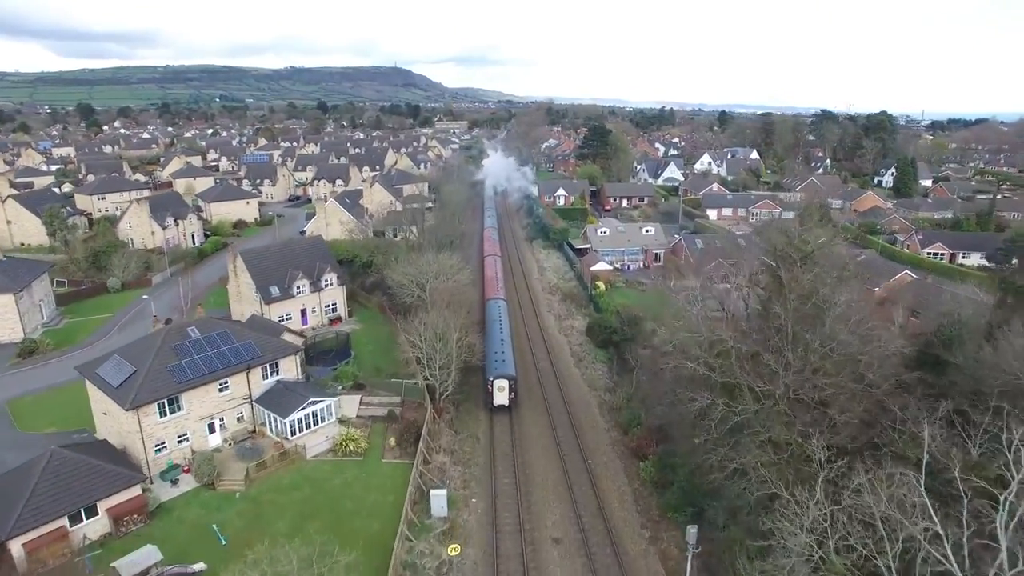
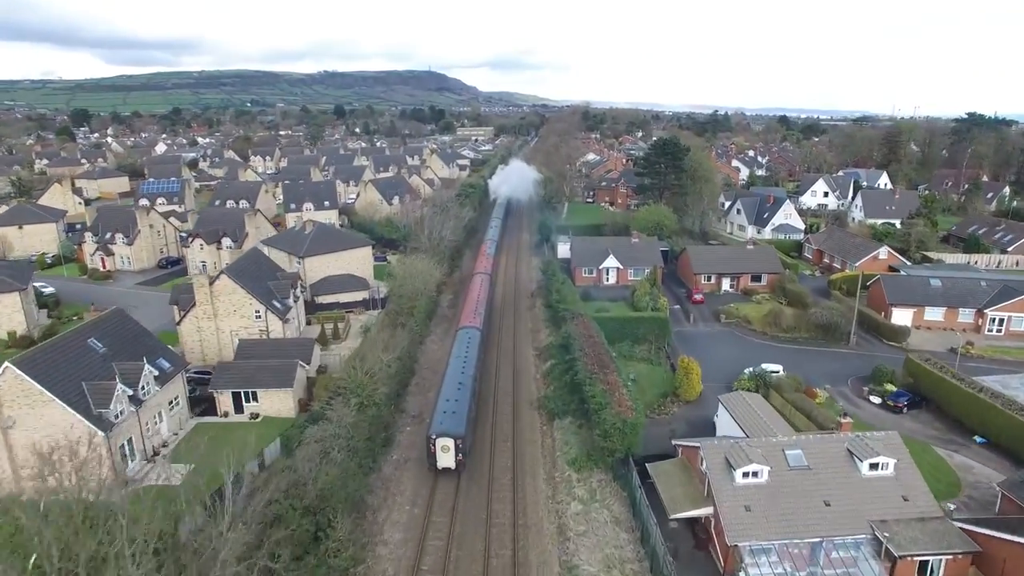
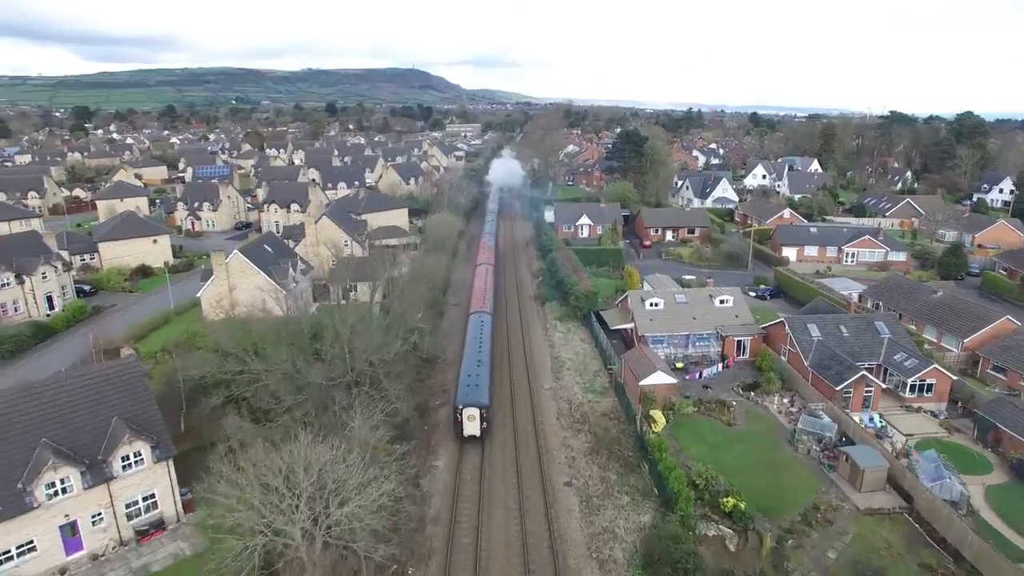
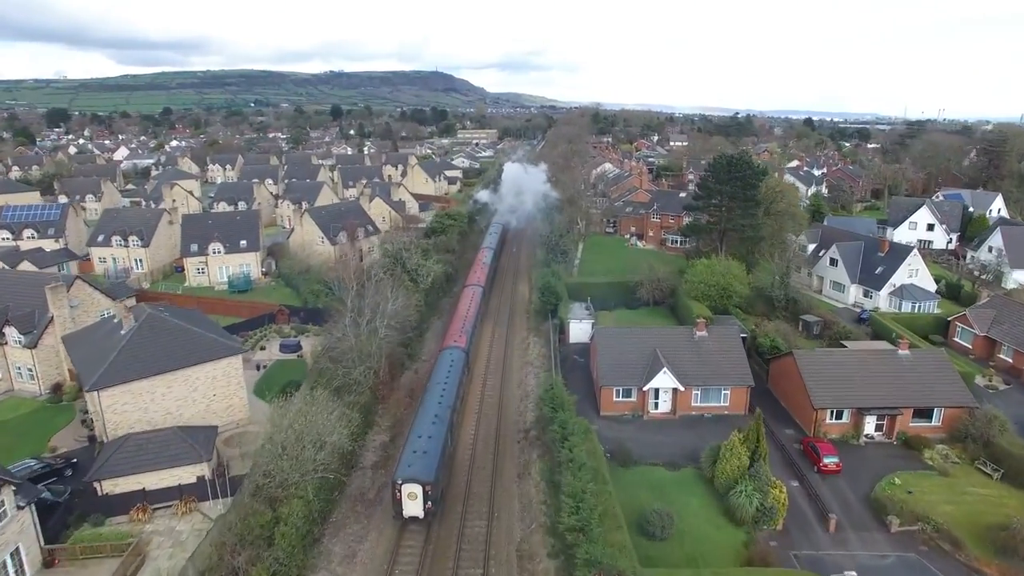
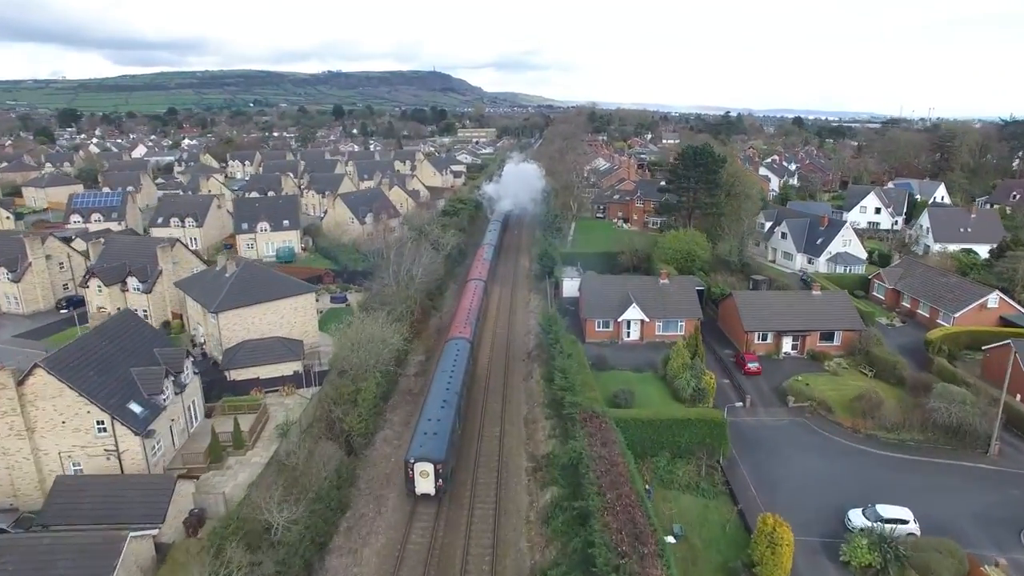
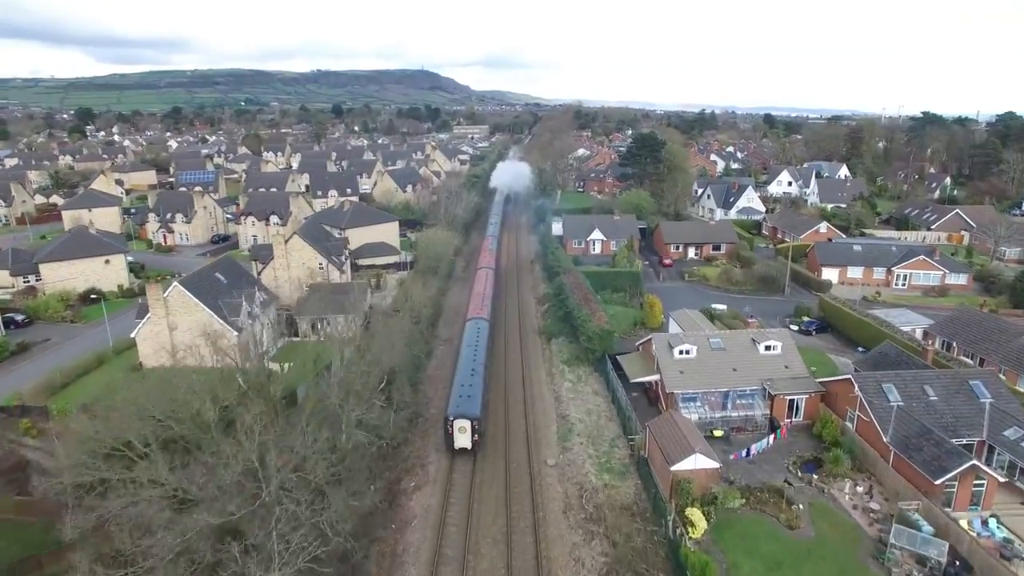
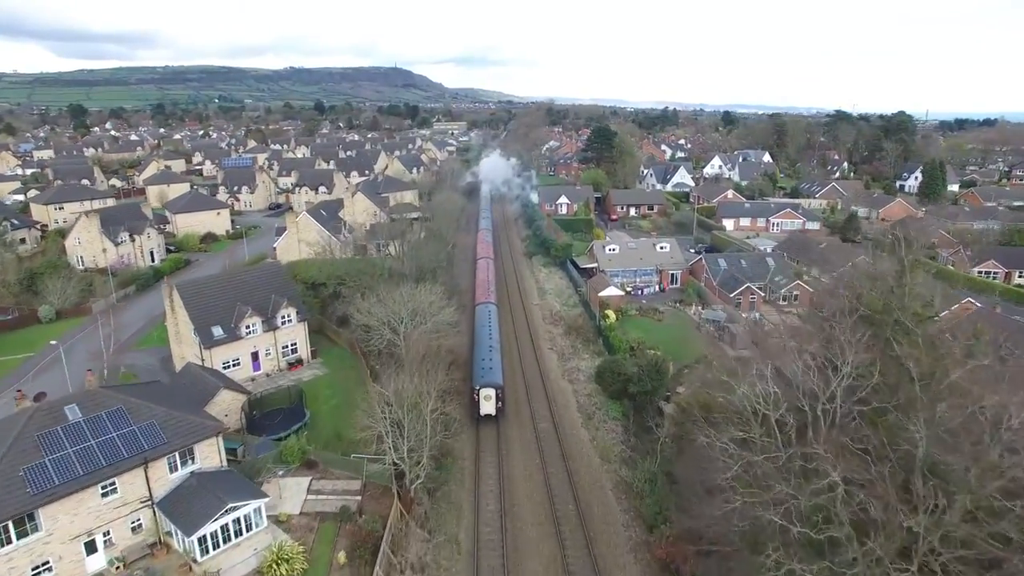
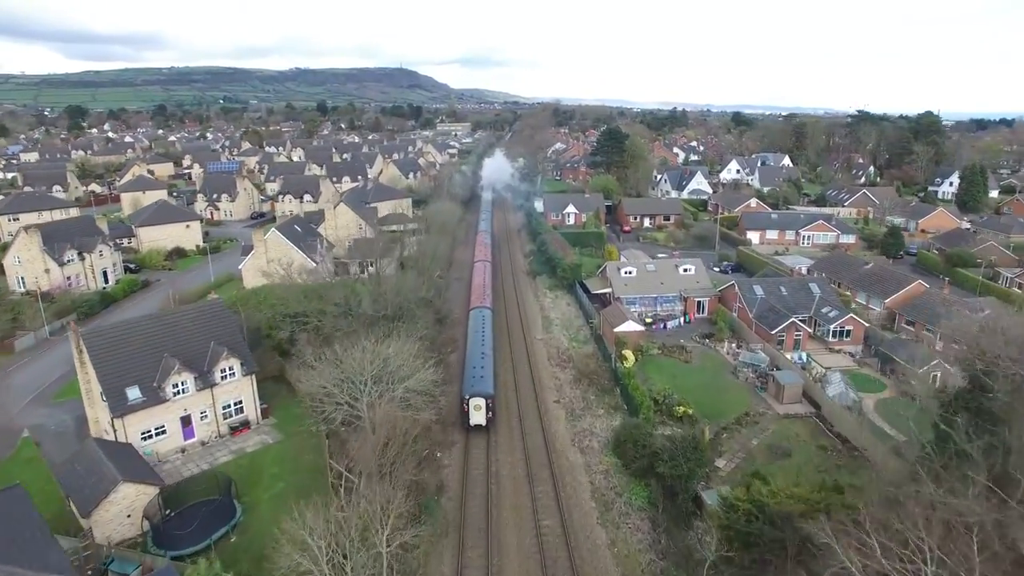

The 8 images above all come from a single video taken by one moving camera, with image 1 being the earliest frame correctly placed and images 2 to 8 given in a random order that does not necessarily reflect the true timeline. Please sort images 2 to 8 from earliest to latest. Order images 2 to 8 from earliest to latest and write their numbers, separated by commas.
7, 8, 3, 6, 2, 5, 4
